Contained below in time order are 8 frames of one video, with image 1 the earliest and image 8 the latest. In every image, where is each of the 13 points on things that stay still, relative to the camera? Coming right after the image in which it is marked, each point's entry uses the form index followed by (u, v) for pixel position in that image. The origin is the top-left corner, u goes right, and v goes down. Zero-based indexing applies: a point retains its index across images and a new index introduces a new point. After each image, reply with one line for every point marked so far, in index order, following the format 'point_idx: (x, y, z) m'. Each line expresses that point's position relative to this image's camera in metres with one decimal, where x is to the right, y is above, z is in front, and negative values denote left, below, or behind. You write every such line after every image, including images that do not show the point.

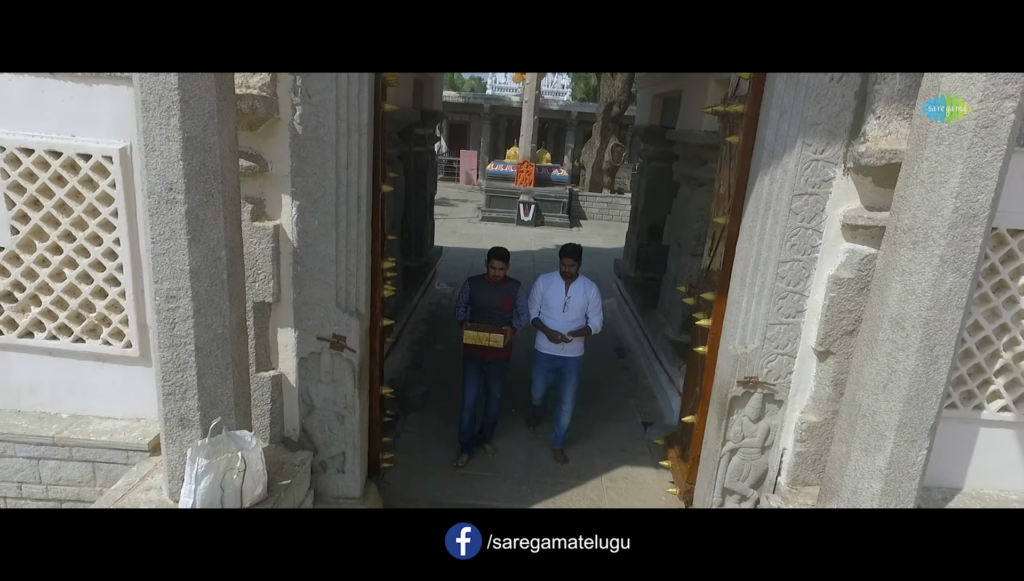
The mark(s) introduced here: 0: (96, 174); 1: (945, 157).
0: (-1.6, +0.4, +2.2) m
1: (+1.4, +0.4, +1.9) m
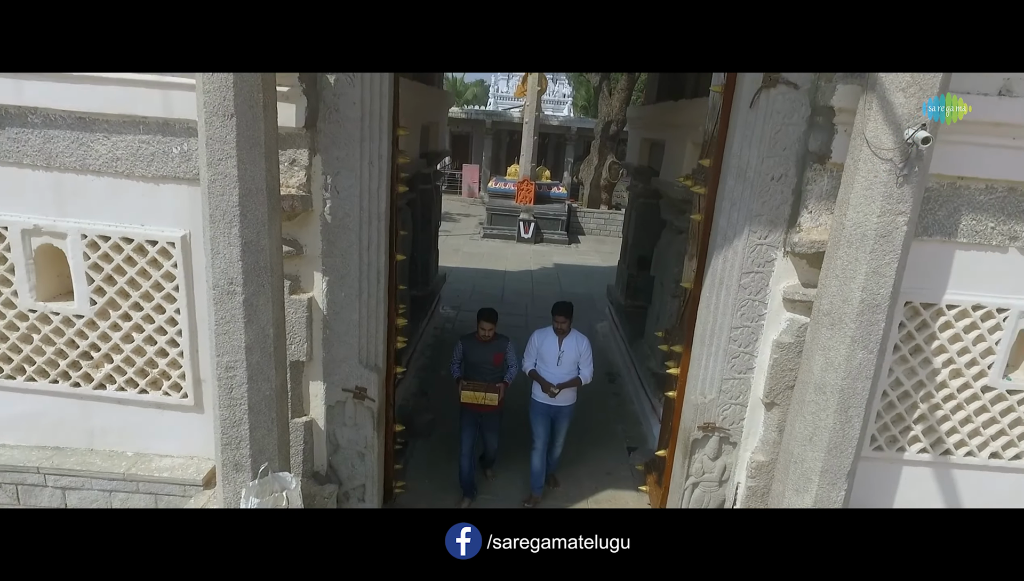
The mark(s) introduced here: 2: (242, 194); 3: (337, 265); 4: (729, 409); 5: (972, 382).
0: (-1.6, +0.2, +2.6) m
1: (+1.4, +0.1, +2.3) m
2: (-1.1, +0.4, +2.2) m
3: (-0.8, +0.1, +2.7) m
4: (+1.1, -0.6, +2.9) m
5: (+2.3, -0.4, +2.8) m
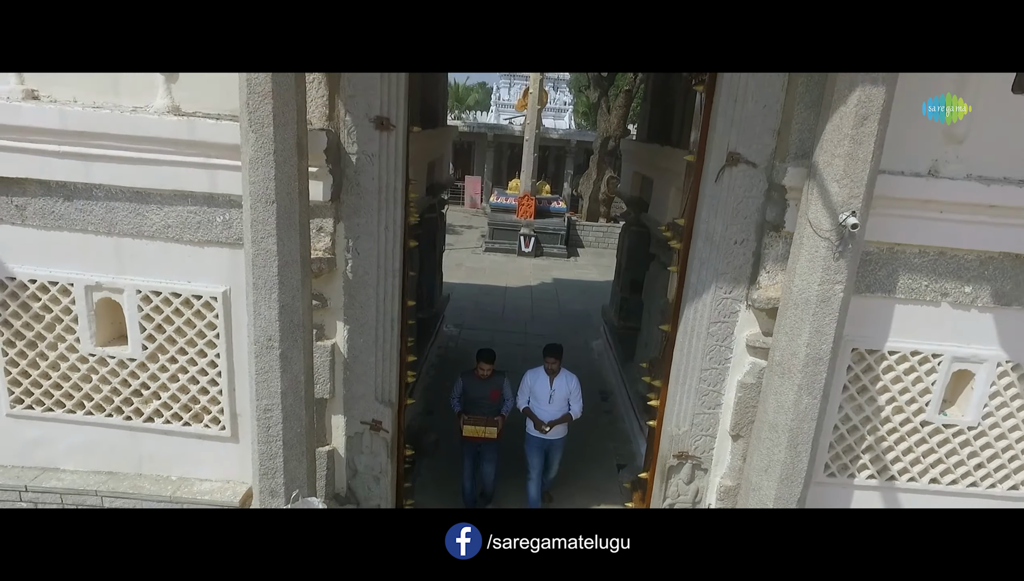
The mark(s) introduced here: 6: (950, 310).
0: (-1.7, -0.1, +3.0) m
1: (+1.3, -0.1, +2.7) m
2: (-1.1, +0.1, +2.6) m
3: (-0.9, -0.1, +3.1) m
4: (+1.1, -0.9, +3.3) m
5: (+2.2, -0.7, +3.2) m
6: (+2.3, -0.1, +3.0) m
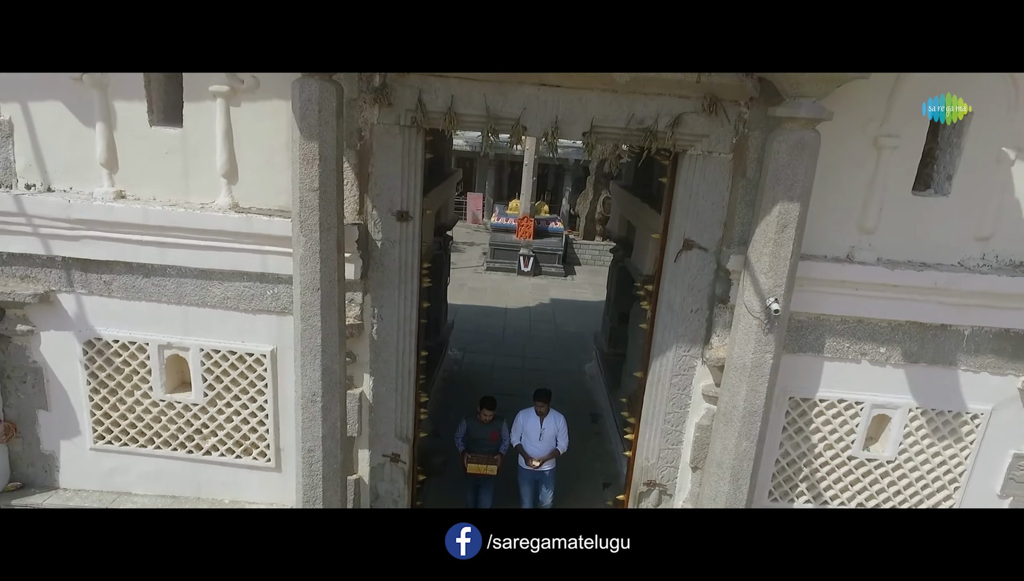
0: (-1.7, -0.5, +3.7) m
1: (+1.3, -0.5, +3.3) m
2: (-1.1, -0.3, +3.3) m
3: (-0.9, -0.5, +3.8) m
4: (+1.1, -1.2, +3.9) m
5: (+2.2, -1.1, +3.8) m
6: (+2.3, -0.5, +3.6) m
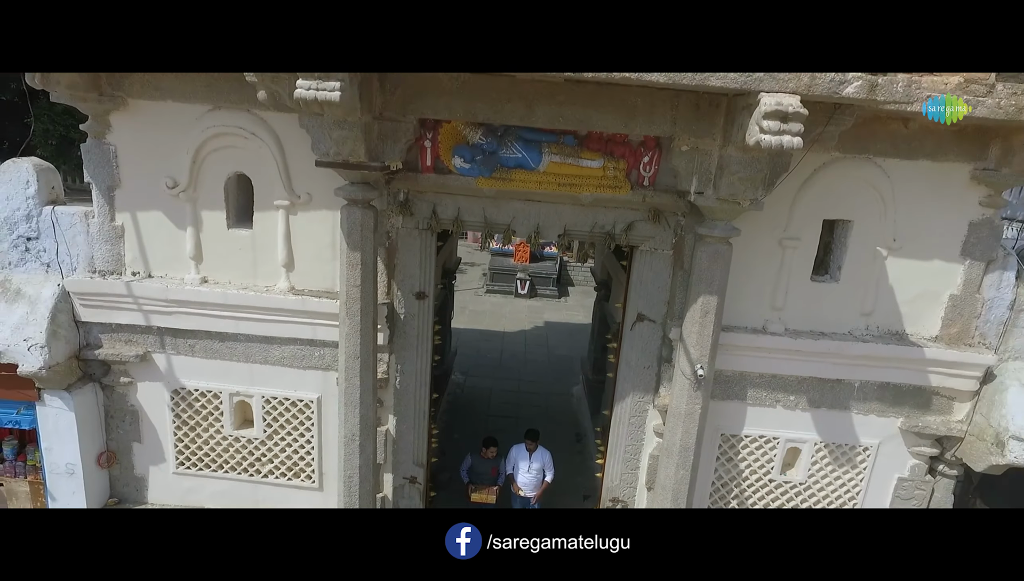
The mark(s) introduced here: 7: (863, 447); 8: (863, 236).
0: (-1.7, -1.0, +4.8) m
1: (+1.3, -1.0, +4.4) m
2: (-1.2, -0.8, +4.3) m
3: (-0.9, -1.0, +4.8) m
4: (+1.0, -1.7, +5.0) m
5: (+2.1, -1.6, +4.9) m
6: (+2.2, -1.0, +4.7) m
7: (+2.9, -1.3, +4.8) m
8: (+2.7, +0.4, +4.4) m
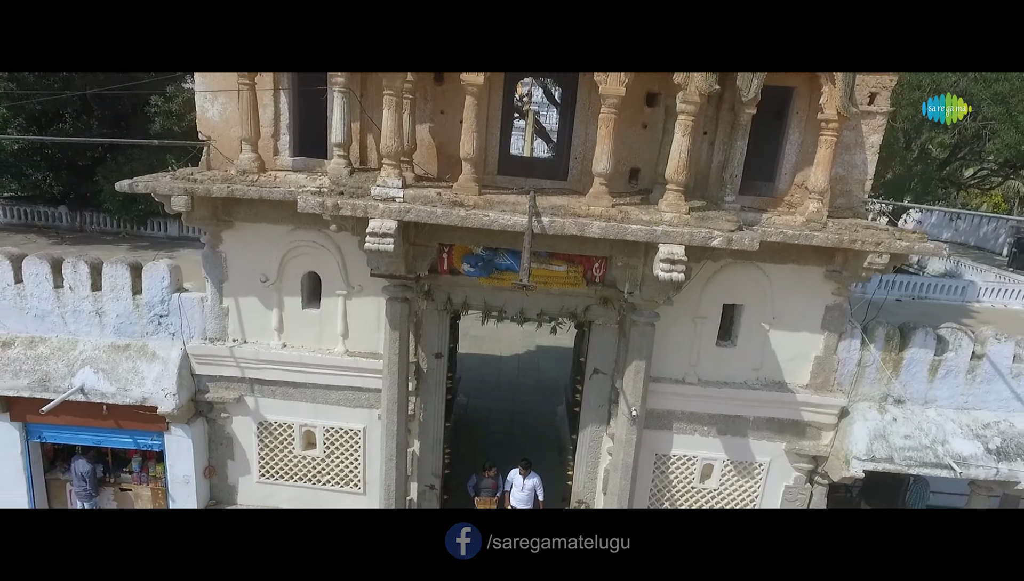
0: (-1.8, -1.7, +6.6) m
1: (+1.2, -1.7, +6.2) m
2: (-1.2, -1.5, +6.2) m
3: (-1.0, -1.7, +6.7) m
4: (+0.9, -2.4, +6.8) m
5: (+2.1, -2.3, +6.7) m
6: (+2.2, -1.7, +6.5) m
7: (+2.9, -2.0, +6.6) m
8: (+2.6, -0.3, +6.2) m
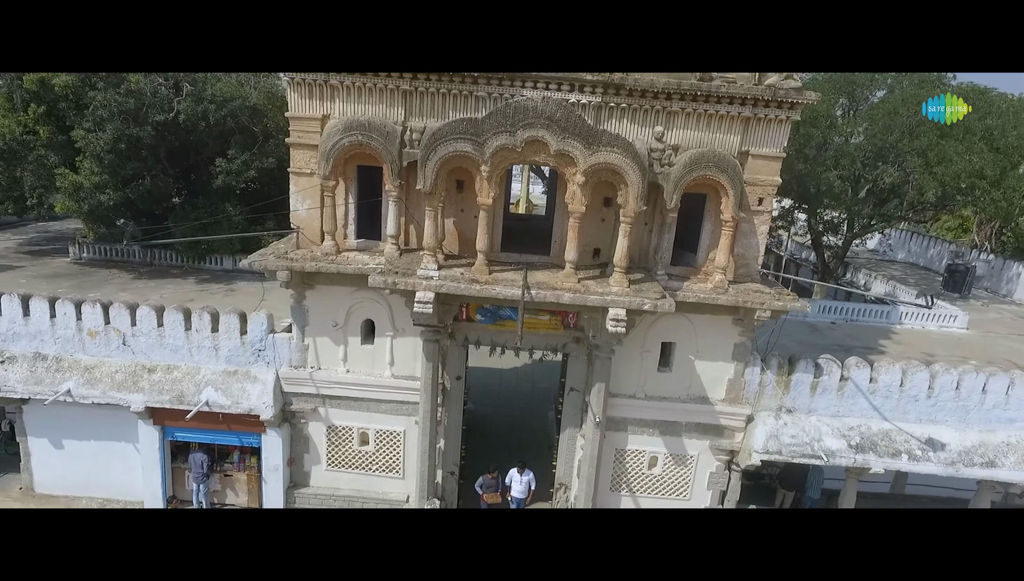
0: (-1.8, -2.3, +9.1) m
1: (+1.2, -2.4, +8.7) m
2: (-1.3, -2.1, +8.7) m
3: (-1.0, -2.3, +9.2) m
4: (+0.9, -3.1, +9.3) m
5: (+2.0, -2.9, +9.2) m
6: (+2.1, -2.3, +9.0) m
7: (+2.8, -2.7, +9.1) m
8: (+2.6, -0.9, +8.7) m
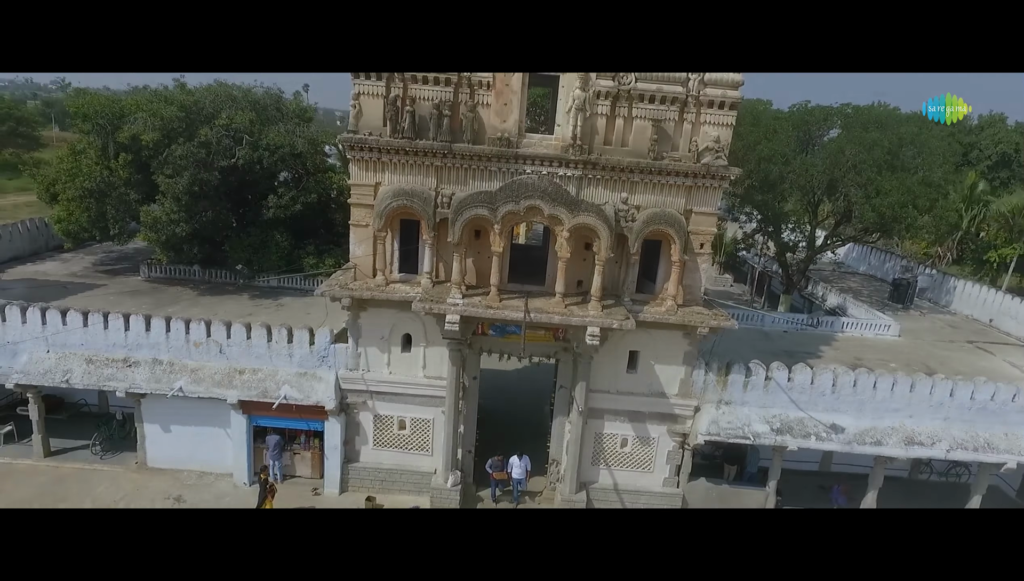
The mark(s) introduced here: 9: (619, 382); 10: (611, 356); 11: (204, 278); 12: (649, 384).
0: (-1.8, -2.8, +11.8) m
1: (+1.2, -2.8, +11.5) m
2: (-1.2, -2.5, +11.4) m
3: (-1.0, -2.8, +11.9) m
4: (+1.0, -3.5, +12.1) m
5: (+2.1, -3.4, +12.0) m
6: (+2.2, -2.8, +11.8) m
7: (+2.9, -3.1, +11.8) m
8: (+2.7, -1.3, +11.5) m
9: (+2.2, -1.9, +11.6) m
10: (+2.0, -1.3, +11.4) m
11: (-9.9, +0.4, +18.2) m
12: (+2.8, -1.9, +11.6) m
